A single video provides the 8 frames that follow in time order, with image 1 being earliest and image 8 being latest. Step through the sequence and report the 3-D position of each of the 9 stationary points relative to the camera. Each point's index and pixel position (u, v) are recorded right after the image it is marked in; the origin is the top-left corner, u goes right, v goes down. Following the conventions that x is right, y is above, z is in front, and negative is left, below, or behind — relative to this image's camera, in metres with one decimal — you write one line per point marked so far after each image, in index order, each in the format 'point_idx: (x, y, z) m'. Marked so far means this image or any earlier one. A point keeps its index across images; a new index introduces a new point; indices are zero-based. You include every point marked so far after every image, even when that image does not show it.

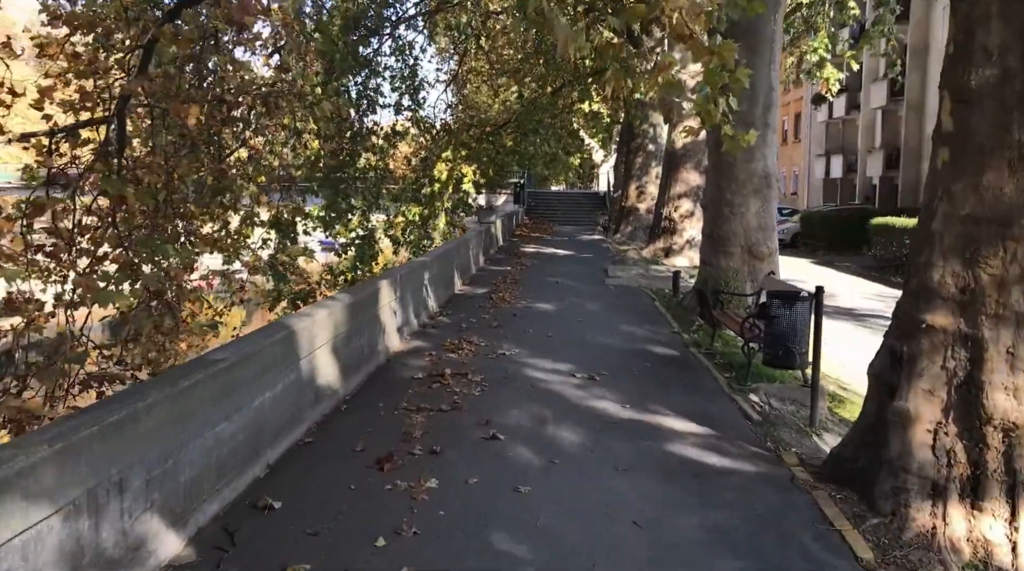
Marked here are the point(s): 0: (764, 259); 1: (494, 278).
0: (+3.2, +0.3, +9.3) m
1: (-0.3, +0.1, +13.3) m
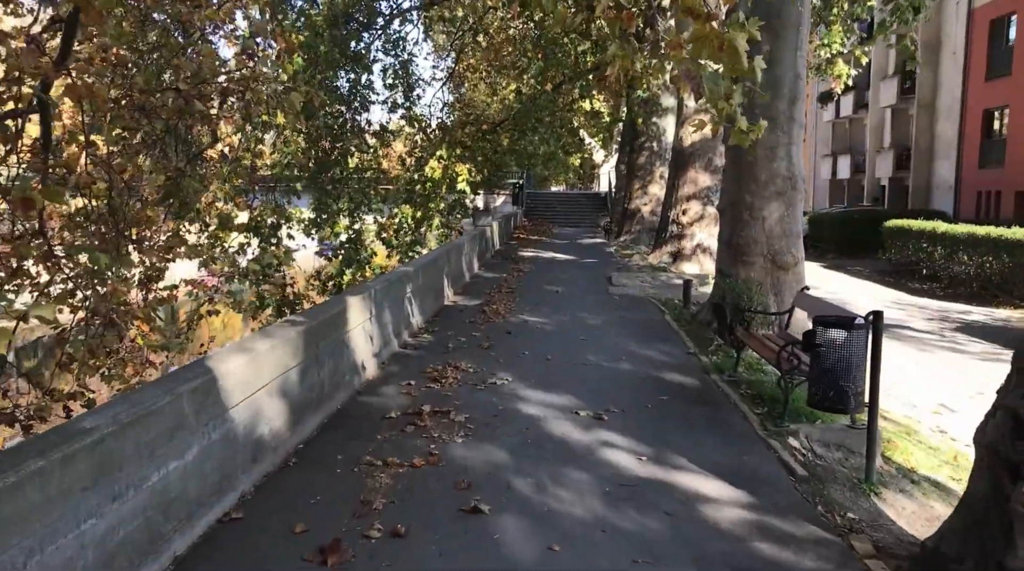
0: (+3.1, +0.2, +8.3) m
1: (-0.3, 0.0, +12.3) m
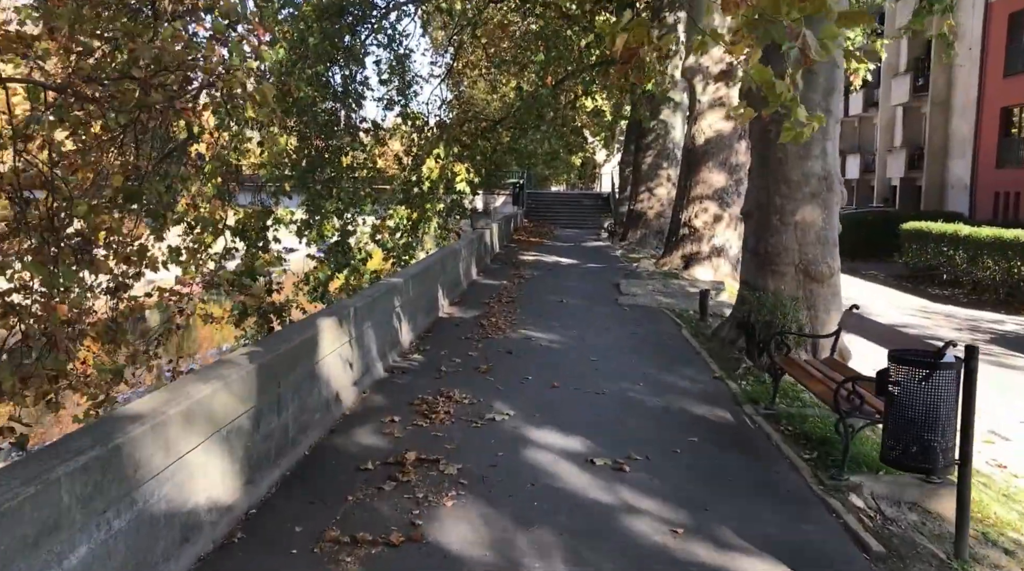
0: (+3.1, +0.1, +7.4) m
1: (-0.3, -0.1, +11.4) m
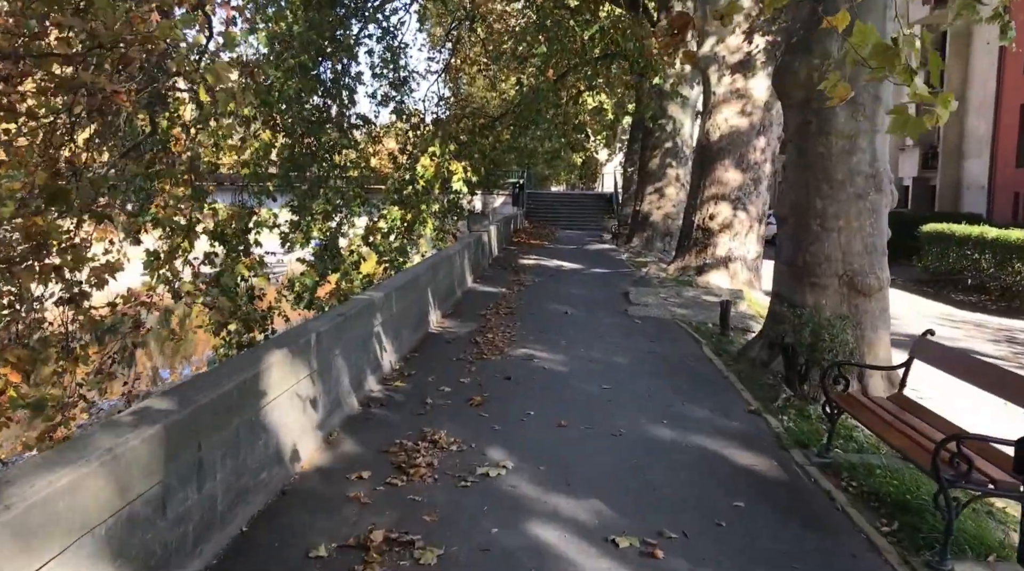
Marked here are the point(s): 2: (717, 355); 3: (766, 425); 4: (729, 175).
0: (+3.1, -0.1, +6.4) m
1: (-0.3, -0.3, +10.4) m
2: (+2.1, -0.7, +7.6) m
3: (+1.8, -1.0, +5.3) m
4: (+3.6, +1.8, +12.1) m
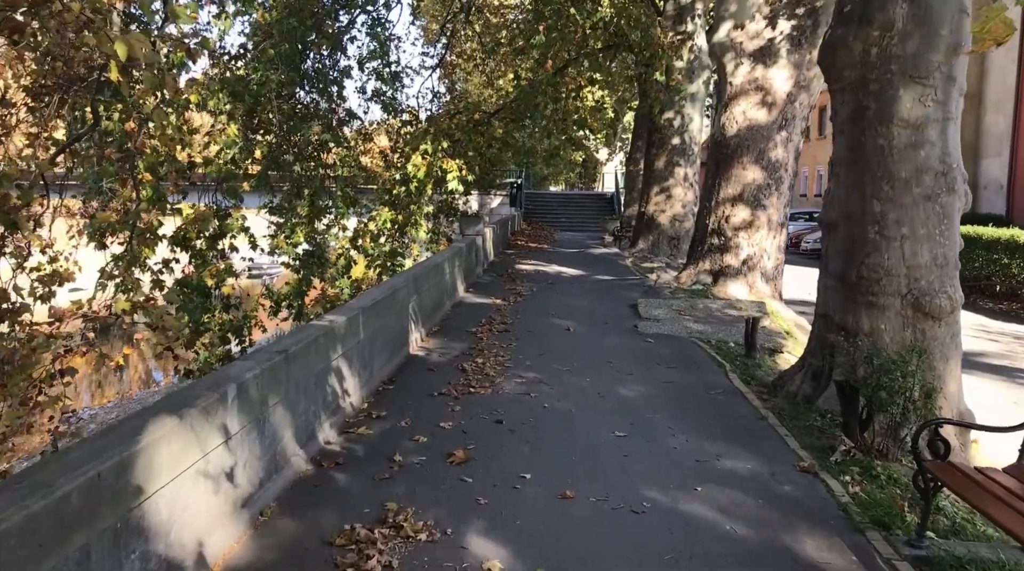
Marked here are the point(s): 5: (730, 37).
0: (+3.1, -0.2, +5.2) m
1: (-0.4, -0.4, +9.3) m
2: (+2.1, -0.9, +6.4) m
3: (+1.8, -1.1, +4.1) m
4: (+3.5, +1.7, +11.0) m
5: (+3.3, +3.7, +11.1) m
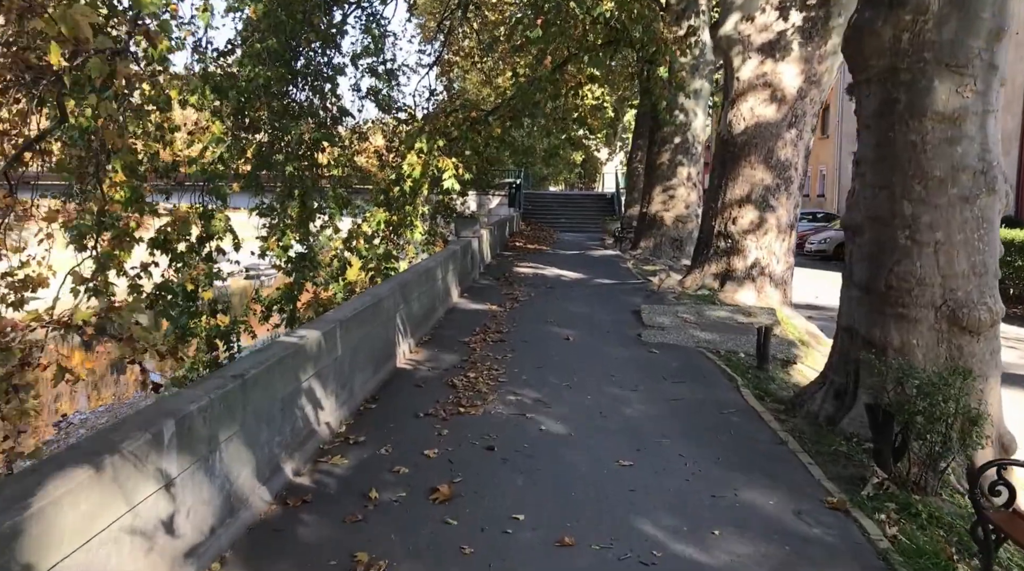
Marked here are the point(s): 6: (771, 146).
0: (+3.0, -0.3, +4.7) m
1: (-0.4, -0.5, +8.8) m
2: (+2.0, -0.9, +5.9) m
3: (+1.7, -1.2, +3.6) m
4: (+3.4, +1.6, +10.4) m
5: (+3.2, +3.7, +10.6) m
6: (+3.6, +2.0, +10.4) m
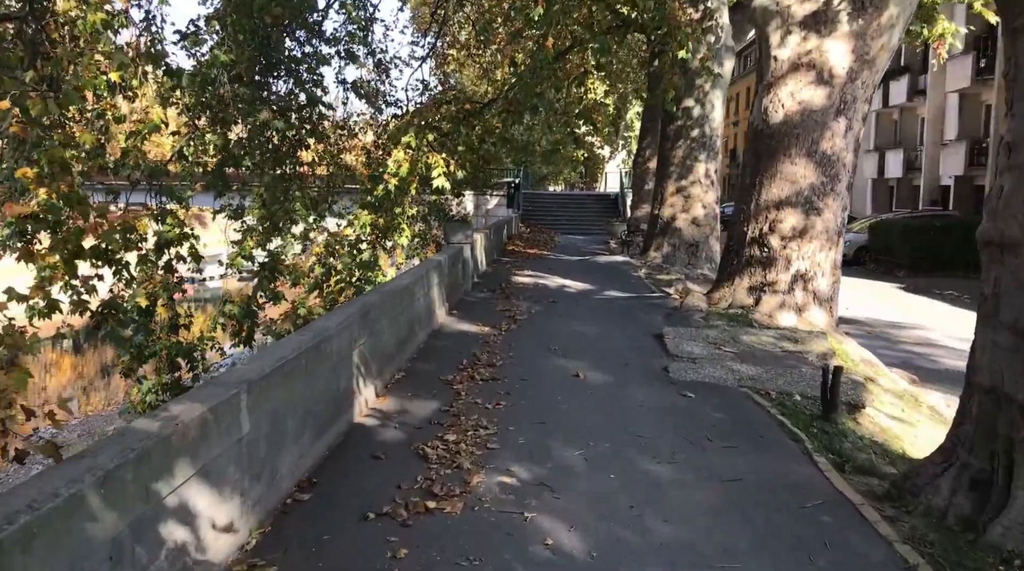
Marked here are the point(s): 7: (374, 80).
0: (+3.0, -0.5, +3.1) m
1: (-0.5, -0.7, +7.1) m
2: (+2.0, -1.1, +4.3) m
3: (+1.7, -1.4, +2.0) m
4: (+3.4, +1.4, +8.8) m
5: (+3.2, +3.5, +9.0) m
6: (+3.6, +1.8, +8.8) m
7: (-2.7, +3.7, +12.5) m
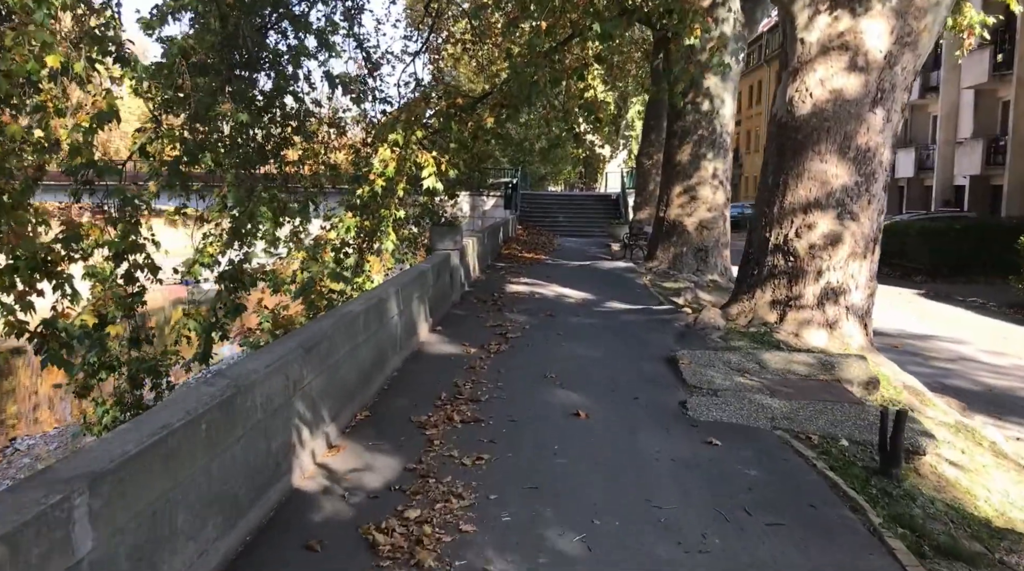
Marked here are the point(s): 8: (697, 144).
0: (+2.9, -0.6, +2.0) m
1: (-0.6, -0.8, +6.0) m
2: (+1.9, -1.3, +3.2) m
3: (+1.6, -1.6, +0.9) m
4: (+3.3, +1.2, +7.7) m
5: (+3.1, +3.3, +7.9) m
6: (+3.5, +1.6, +7.7) m
7: (-2.8, +3.5, +11.4) m
8: (+3.6, +2.8, +14.6) m
